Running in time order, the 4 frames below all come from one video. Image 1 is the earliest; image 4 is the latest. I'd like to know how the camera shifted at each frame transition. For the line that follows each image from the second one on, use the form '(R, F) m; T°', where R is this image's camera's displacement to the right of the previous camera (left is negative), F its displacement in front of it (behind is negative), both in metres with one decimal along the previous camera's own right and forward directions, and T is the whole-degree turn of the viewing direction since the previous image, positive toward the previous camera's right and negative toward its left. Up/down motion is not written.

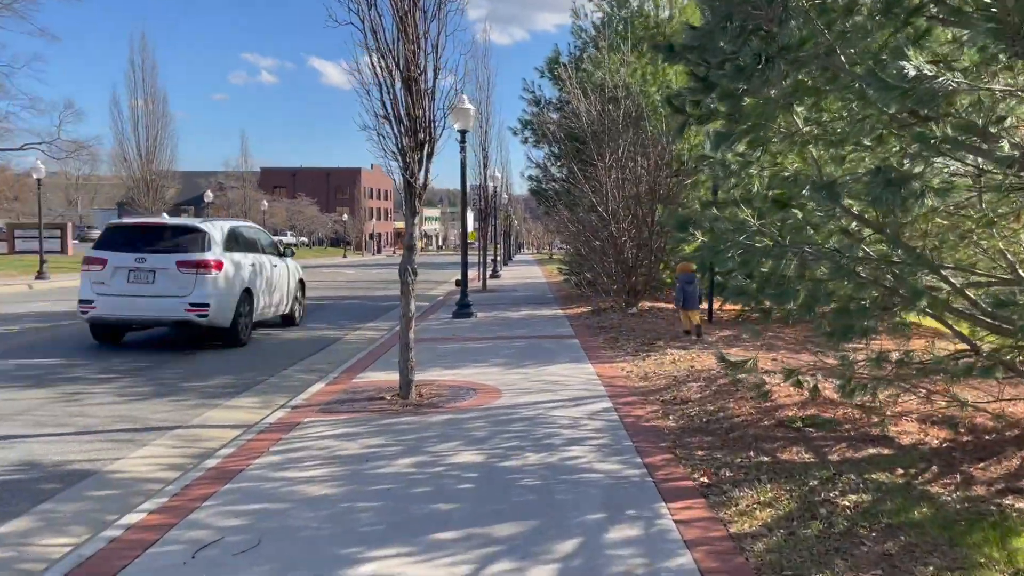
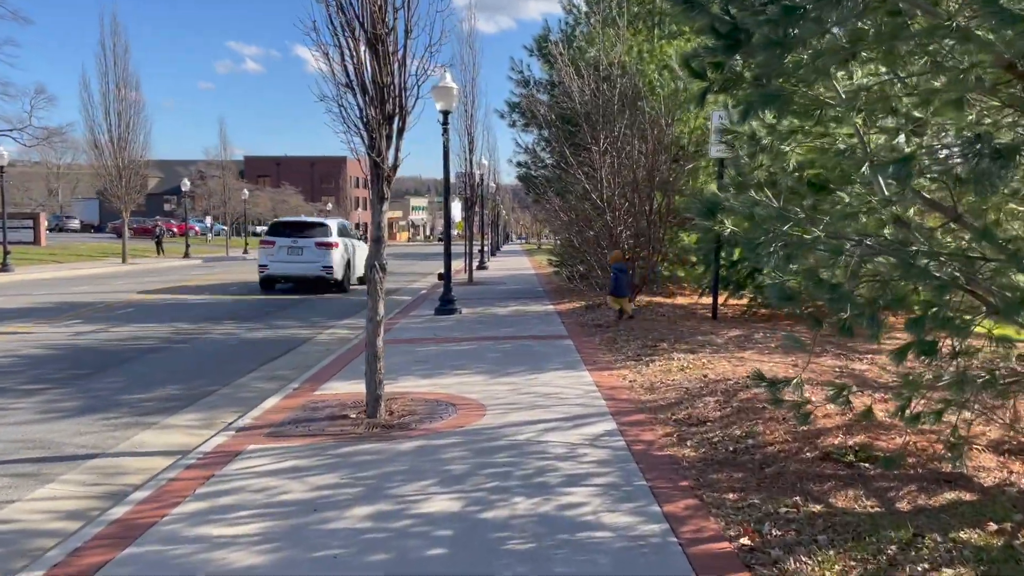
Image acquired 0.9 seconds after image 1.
(0.0, +1.1) m; +1°
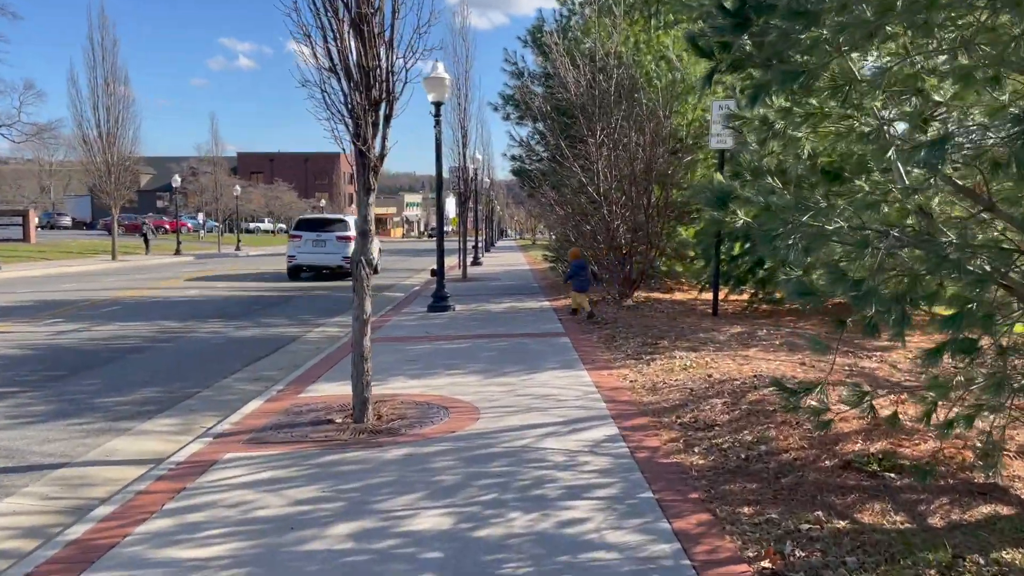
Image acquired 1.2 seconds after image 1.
(0.0, +0.4) m; 0°
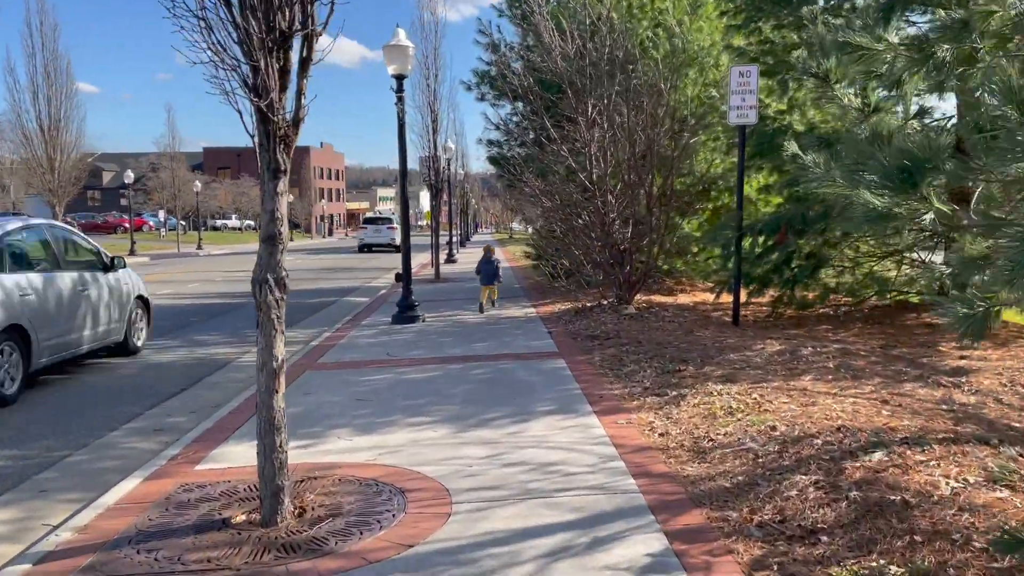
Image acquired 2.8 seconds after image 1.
(0.0, +2.0) m; +2°
